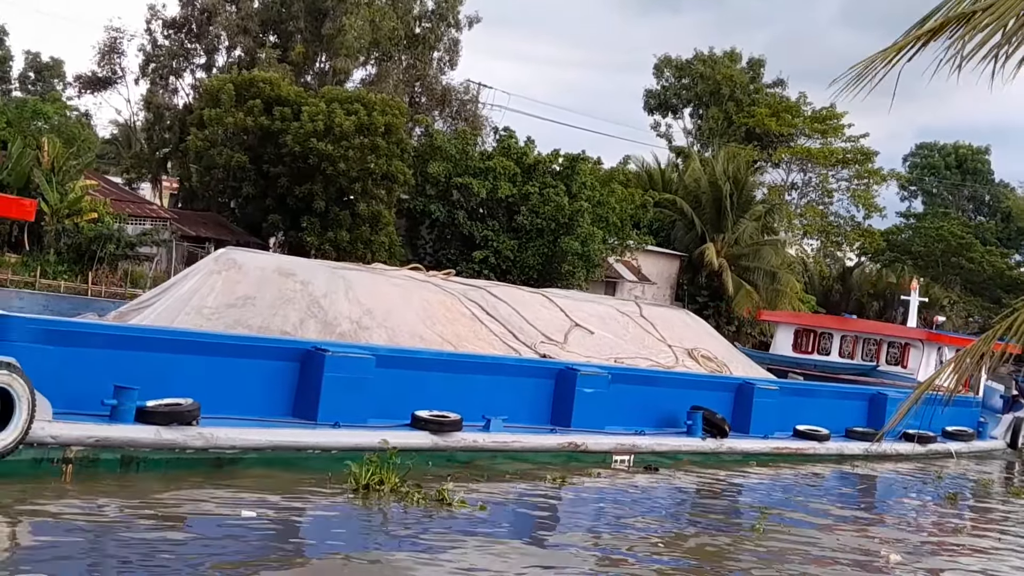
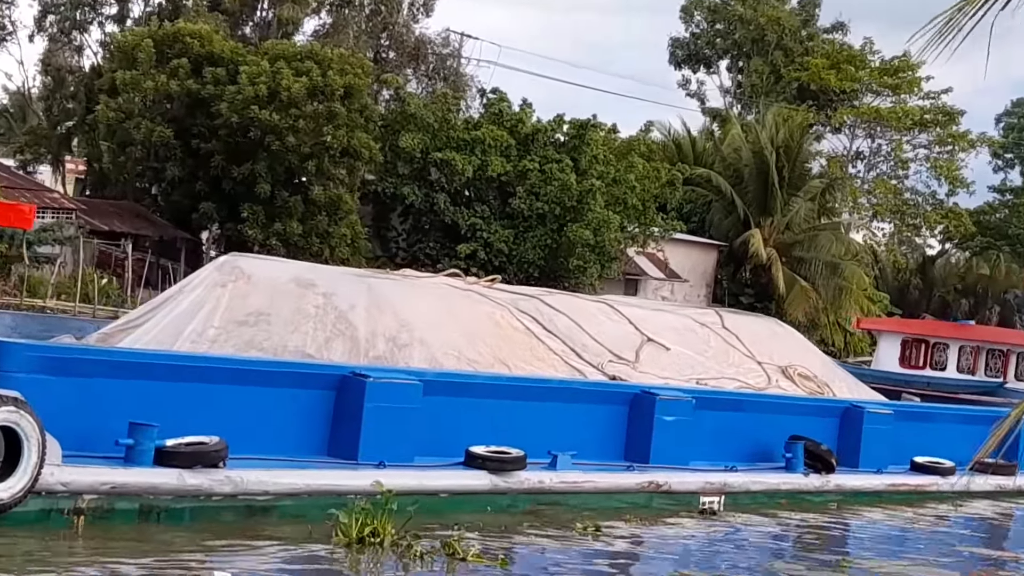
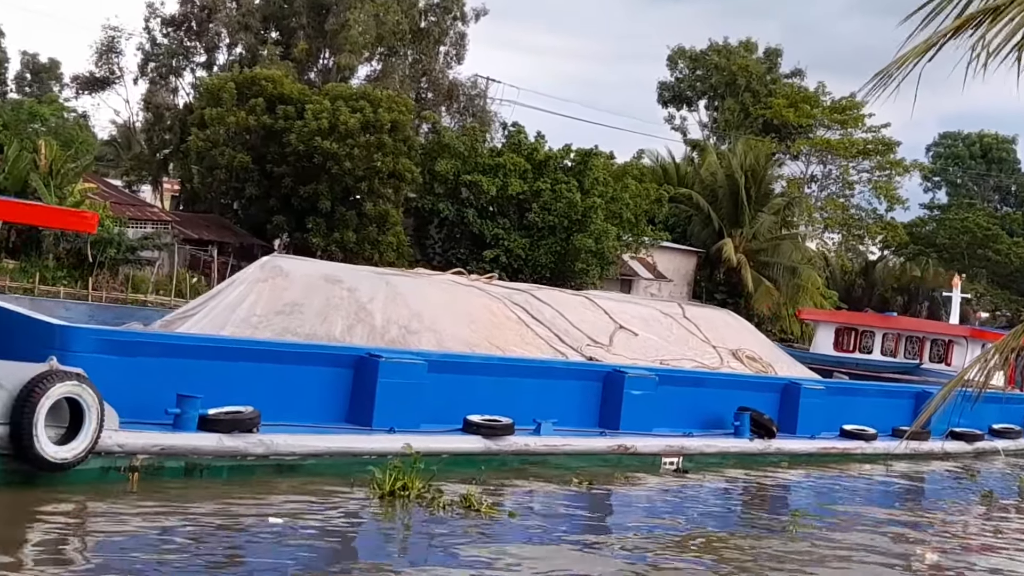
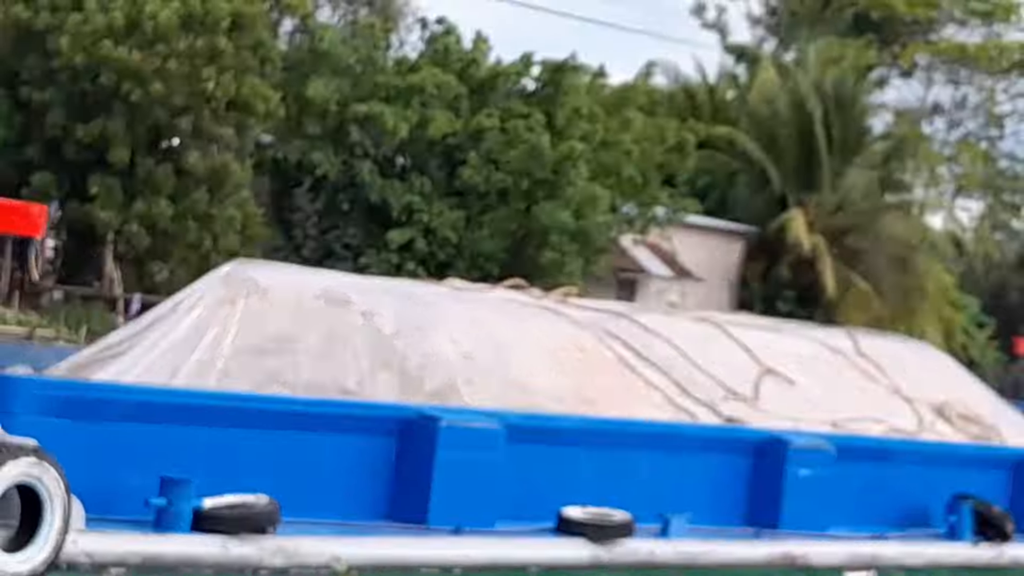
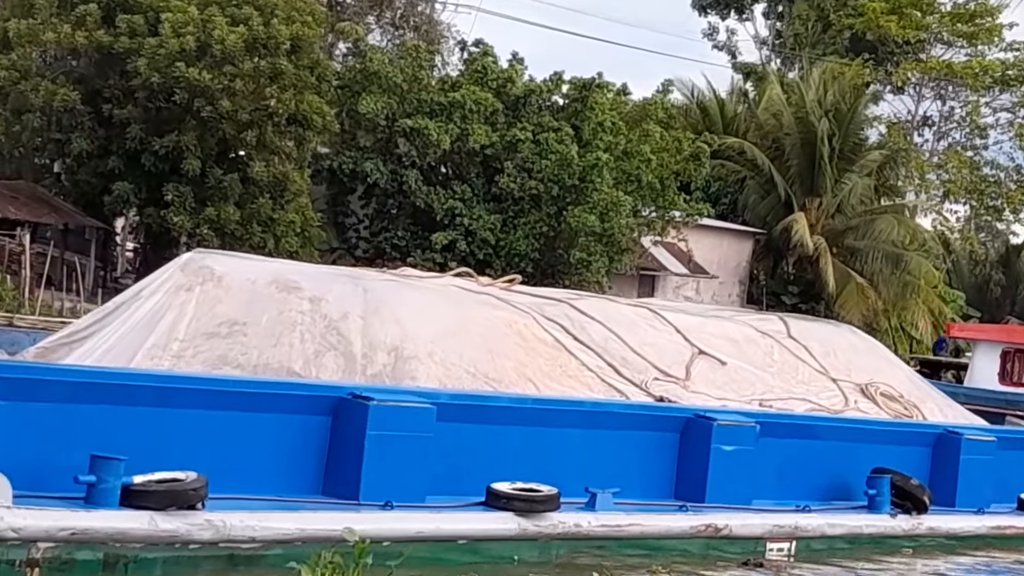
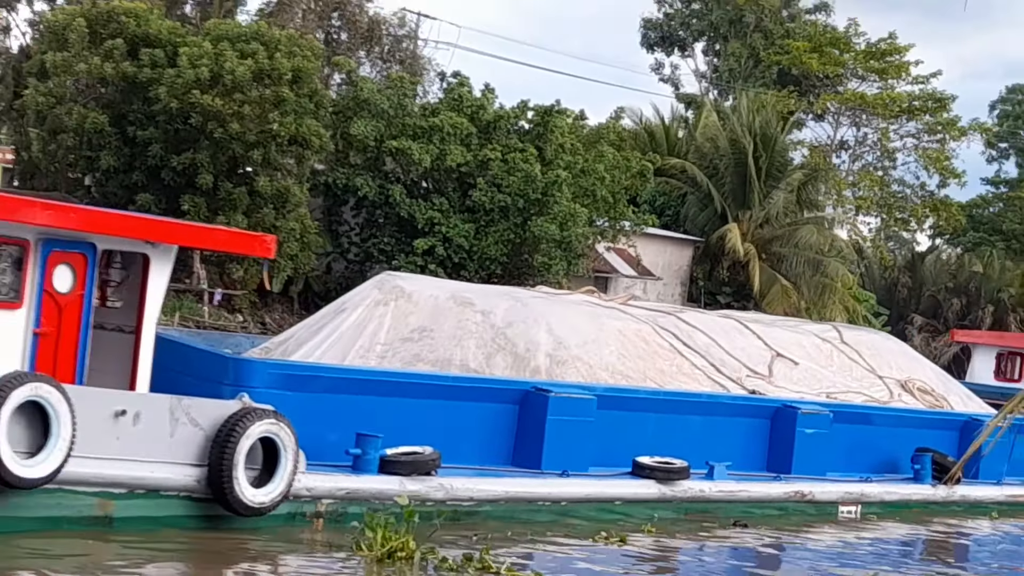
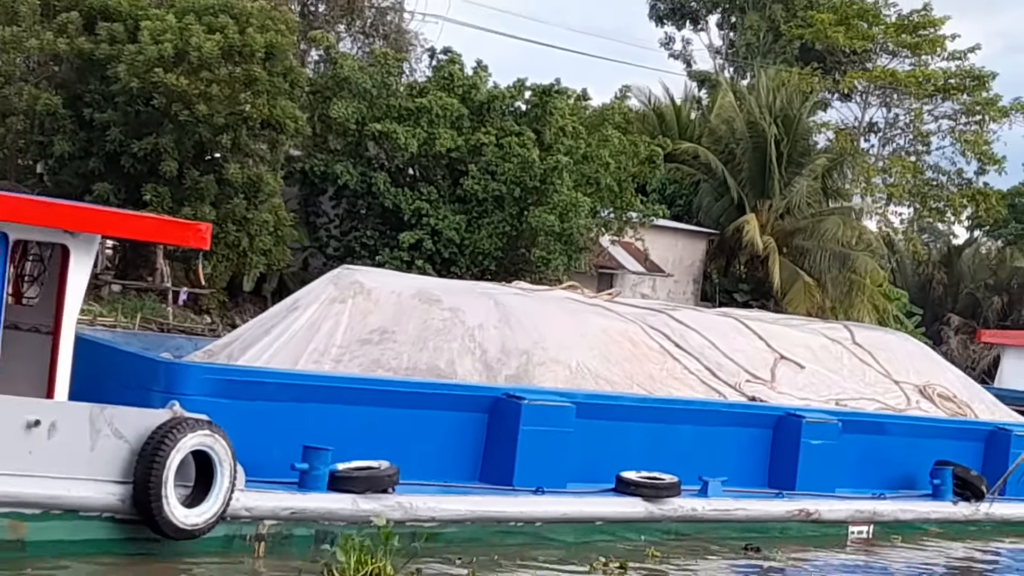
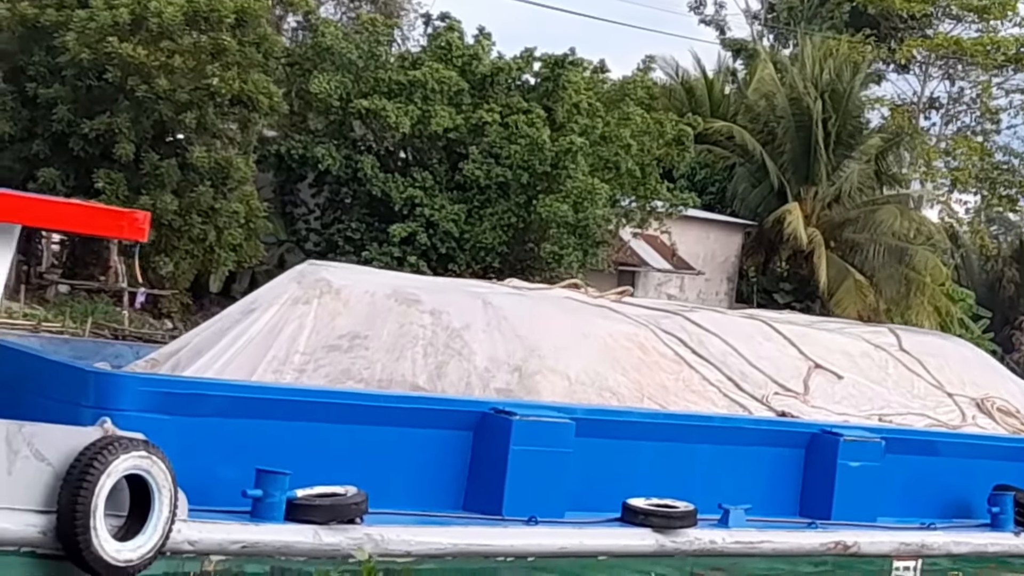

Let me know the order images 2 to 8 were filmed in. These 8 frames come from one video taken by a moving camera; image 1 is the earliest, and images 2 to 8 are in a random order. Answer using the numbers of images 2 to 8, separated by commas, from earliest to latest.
3, 2, 5, 4, 8, 7, 6
